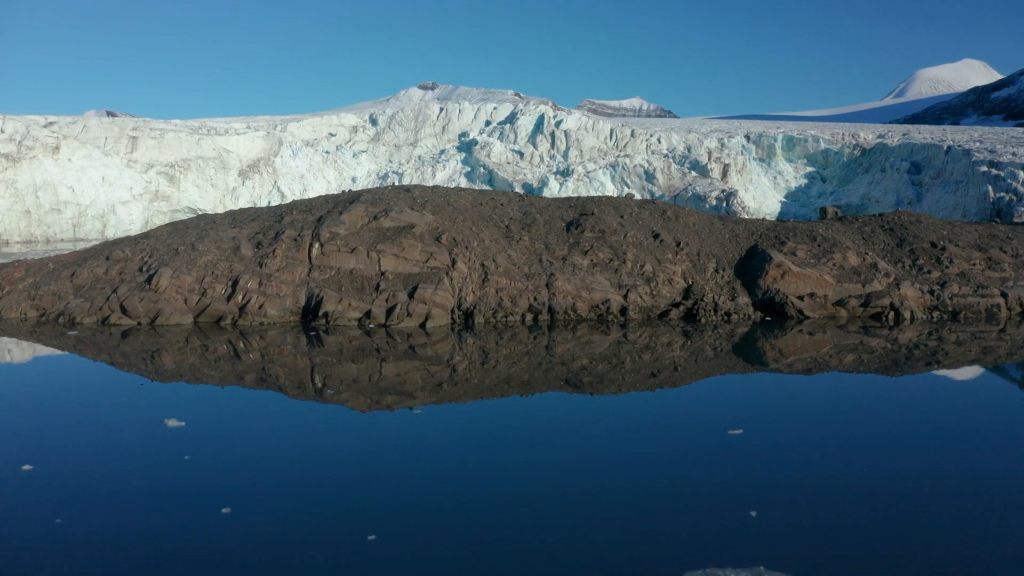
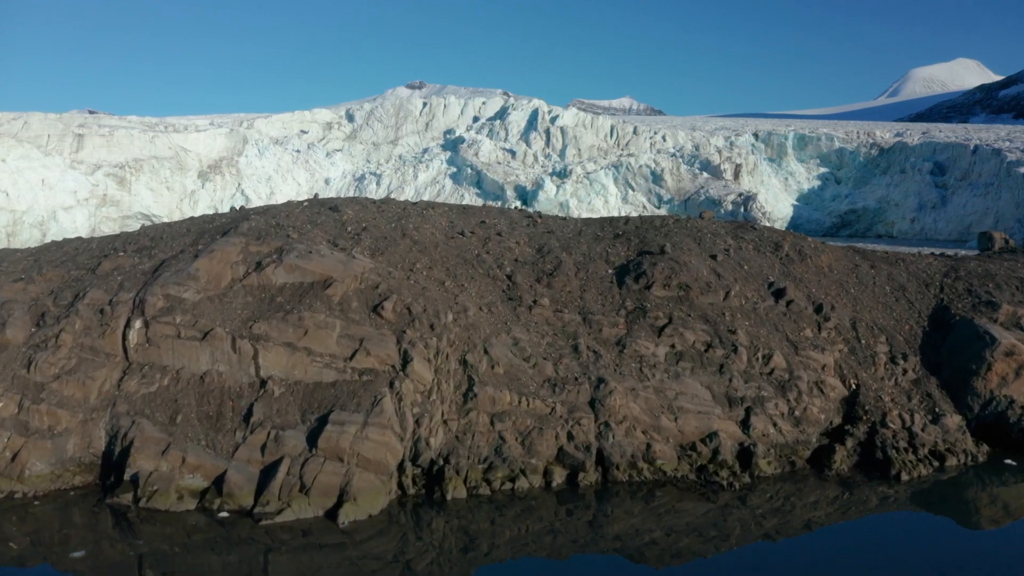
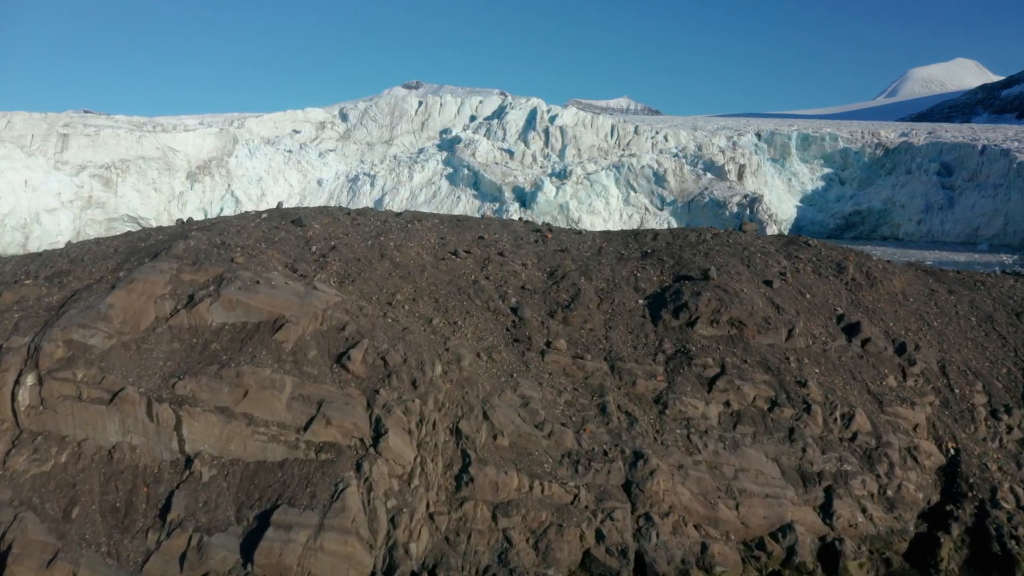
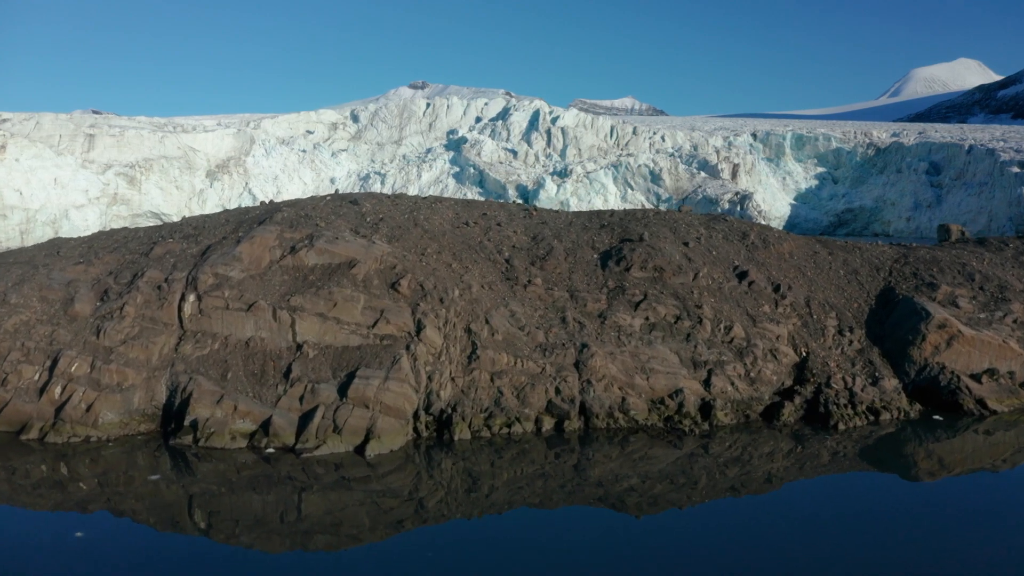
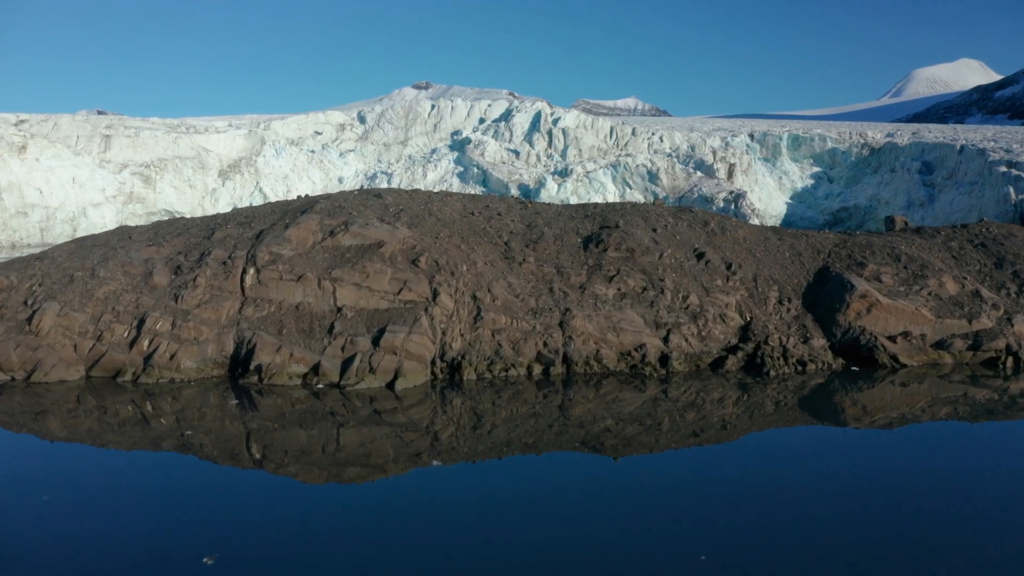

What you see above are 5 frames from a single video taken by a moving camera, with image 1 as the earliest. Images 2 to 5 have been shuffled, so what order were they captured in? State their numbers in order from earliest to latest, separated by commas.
5, 4, 2, 3
